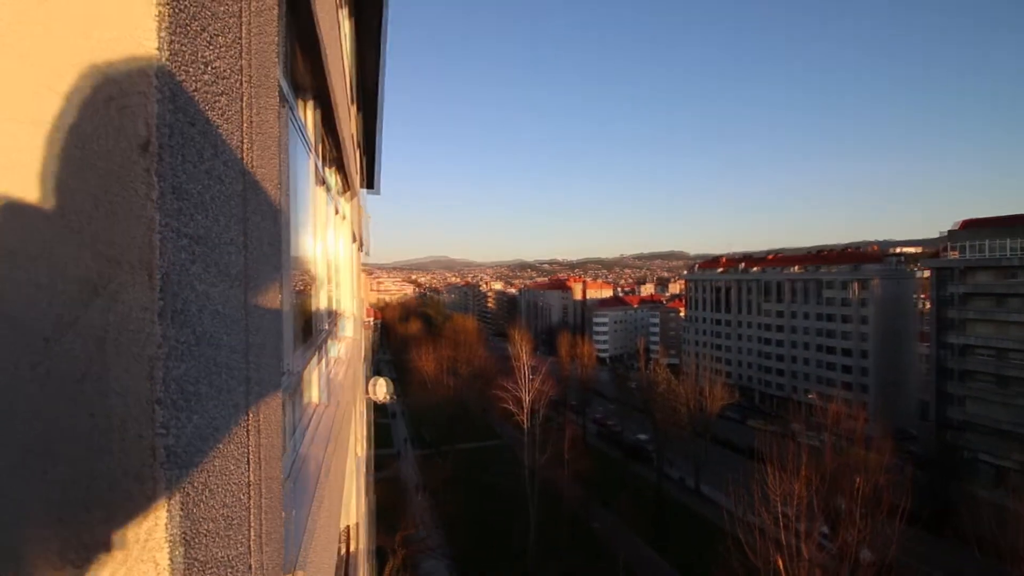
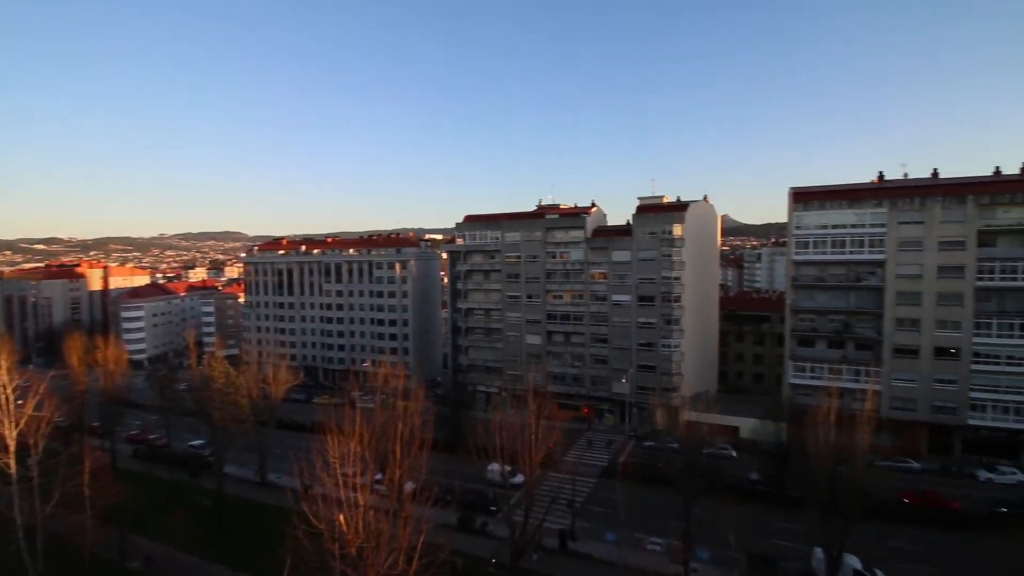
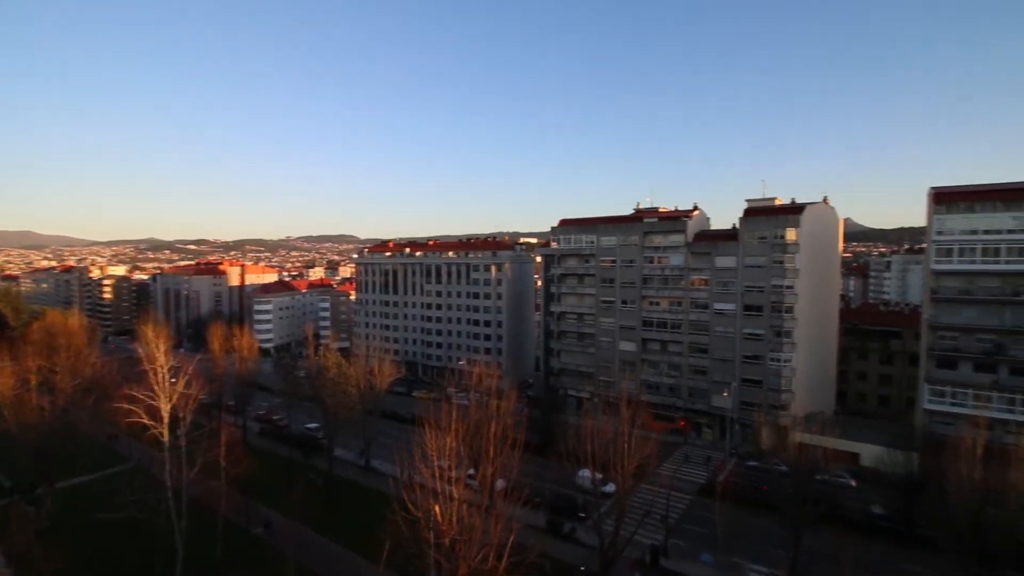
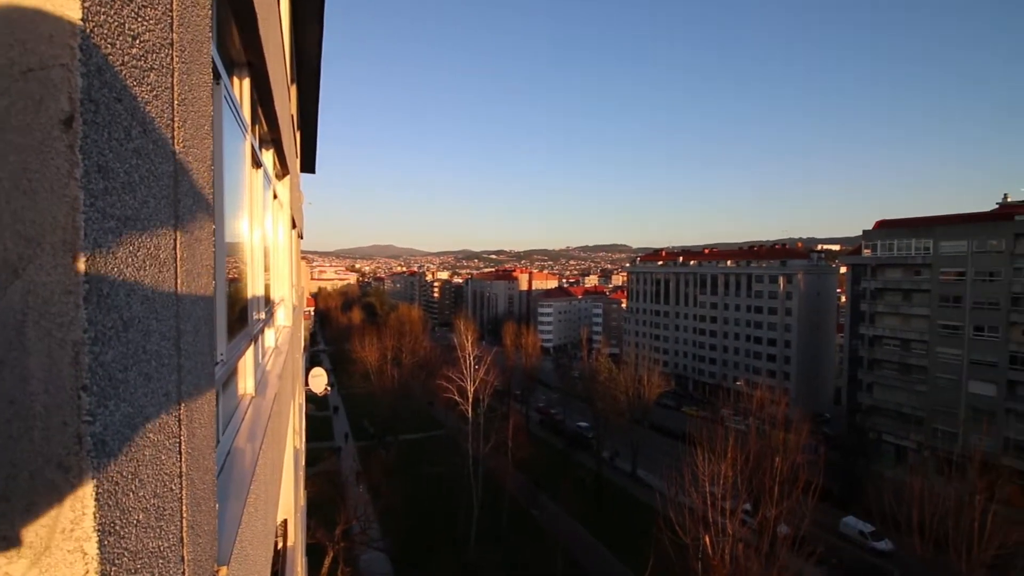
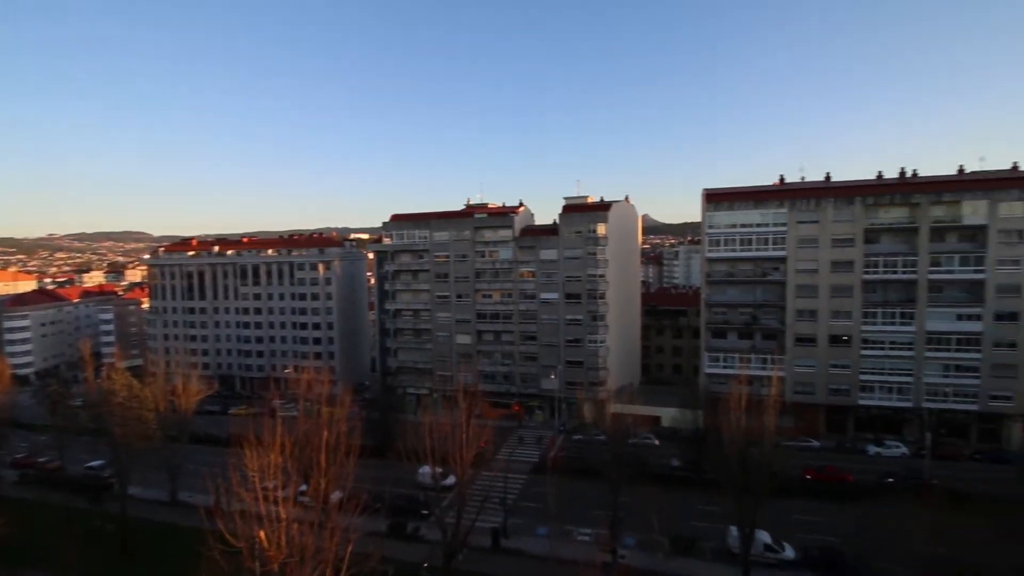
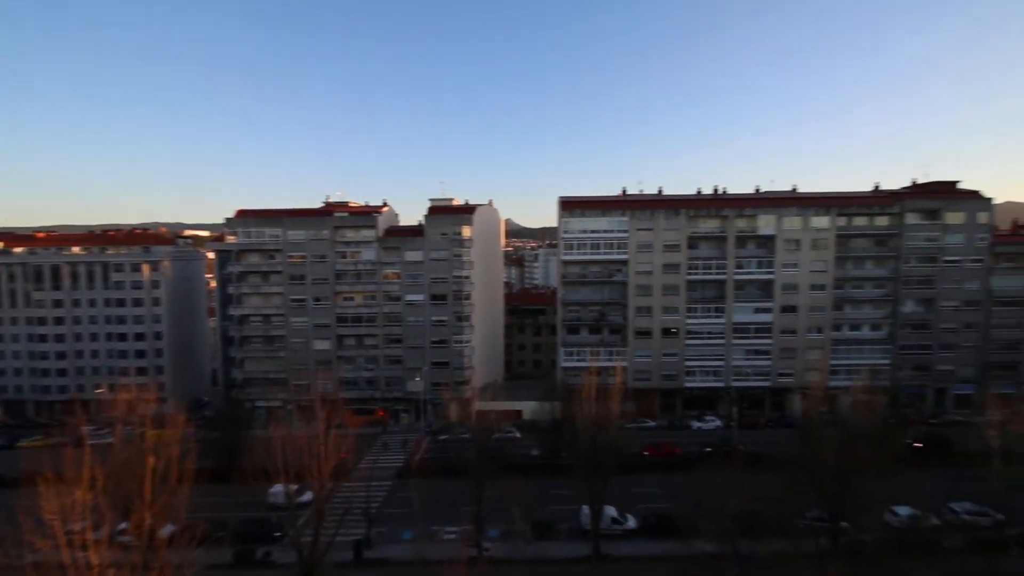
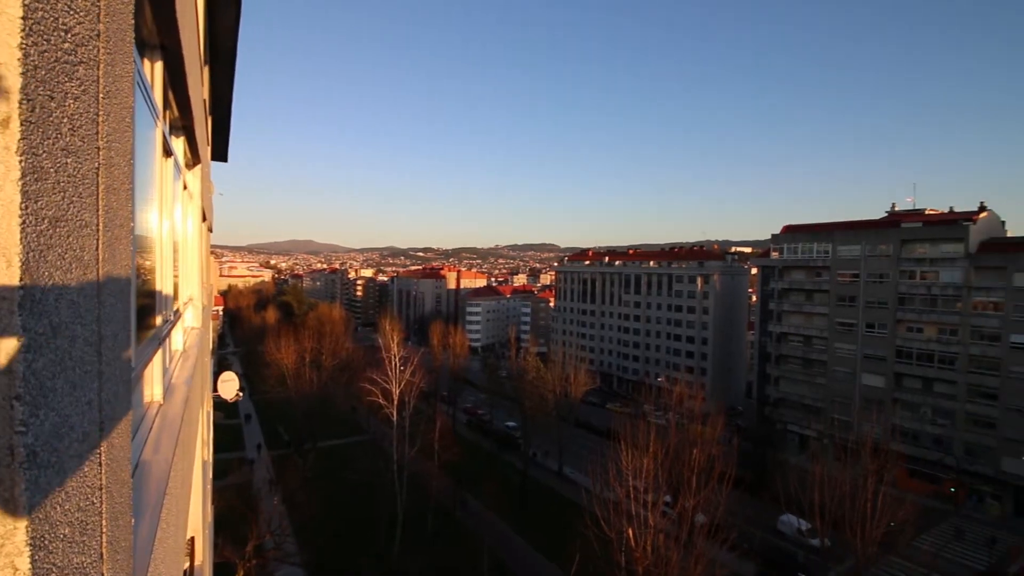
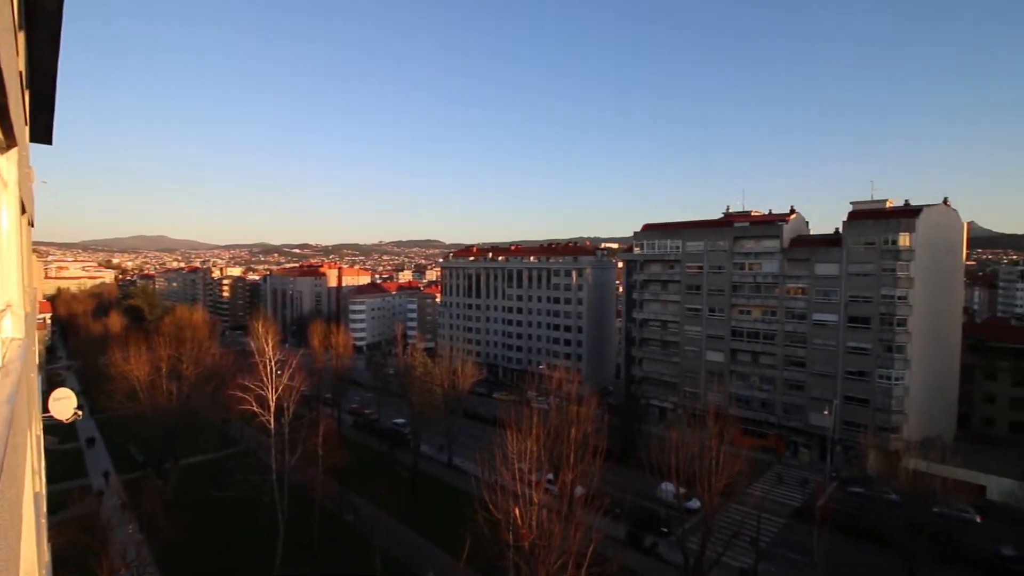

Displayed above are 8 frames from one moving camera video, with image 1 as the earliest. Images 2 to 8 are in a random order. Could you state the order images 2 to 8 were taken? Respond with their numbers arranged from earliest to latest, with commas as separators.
4, 7, 8, 3, 2, 5, 6
